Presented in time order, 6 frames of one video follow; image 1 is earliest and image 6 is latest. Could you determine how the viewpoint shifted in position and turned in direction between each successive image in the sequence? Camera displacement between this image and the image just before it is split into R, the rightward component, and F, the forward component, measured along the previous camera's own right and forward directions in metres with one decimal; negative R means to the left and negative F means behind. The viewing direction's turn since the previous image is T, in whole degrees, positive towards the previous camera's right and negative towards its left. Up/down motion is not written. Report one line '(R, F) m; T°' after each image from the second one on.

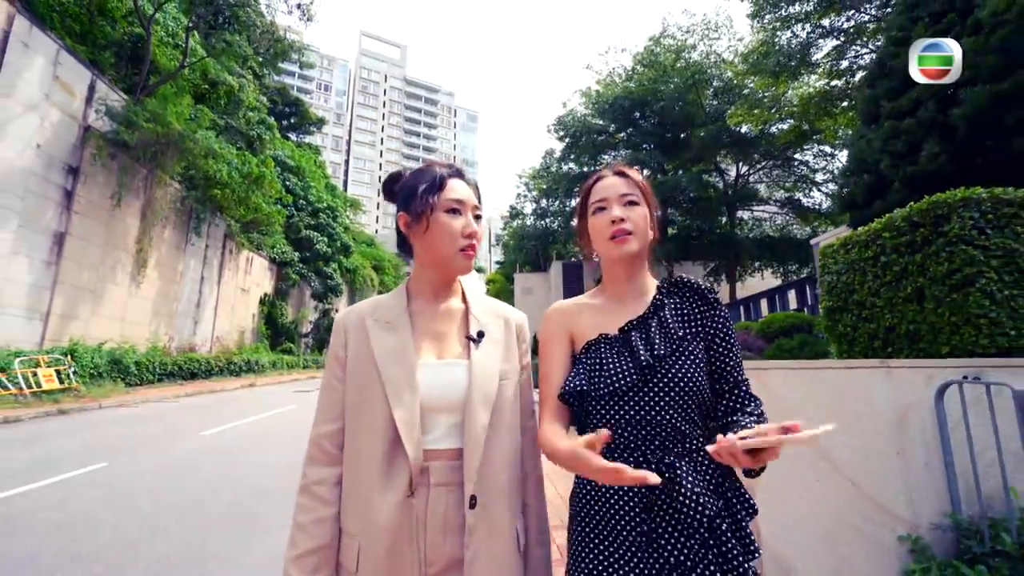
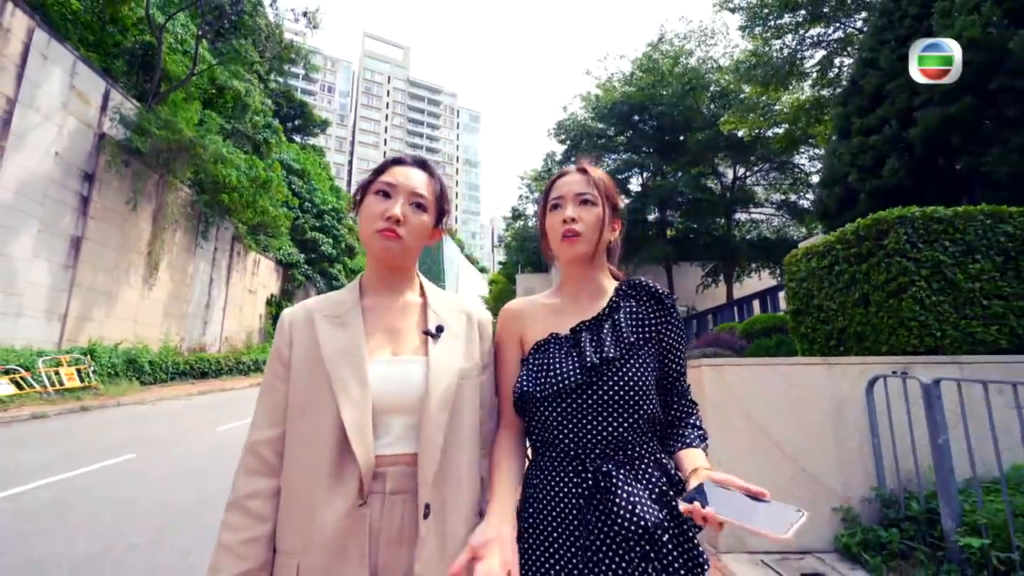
(+0.1, -0.5) m; 0°
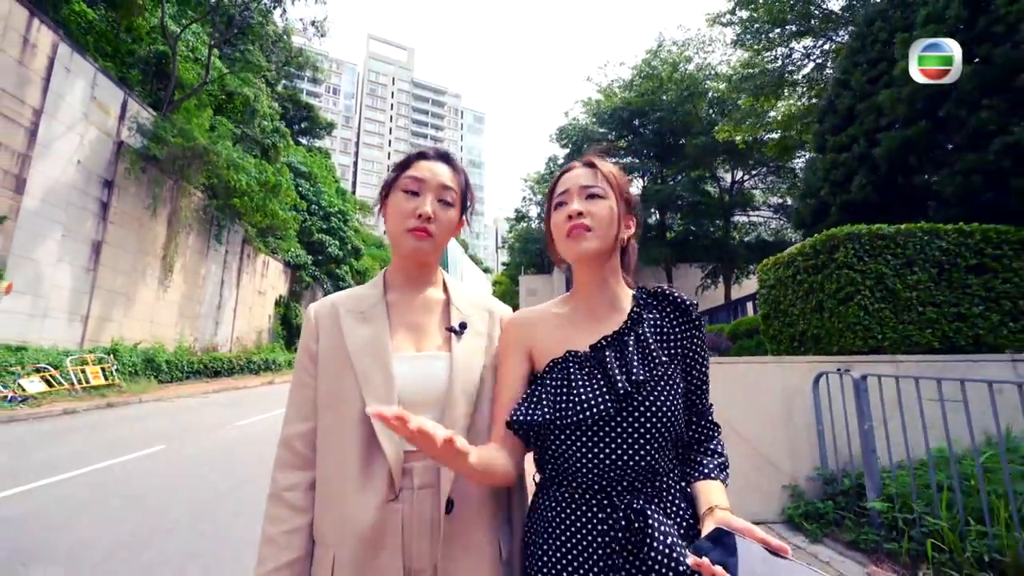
(0.0, -0.6) m; 0°
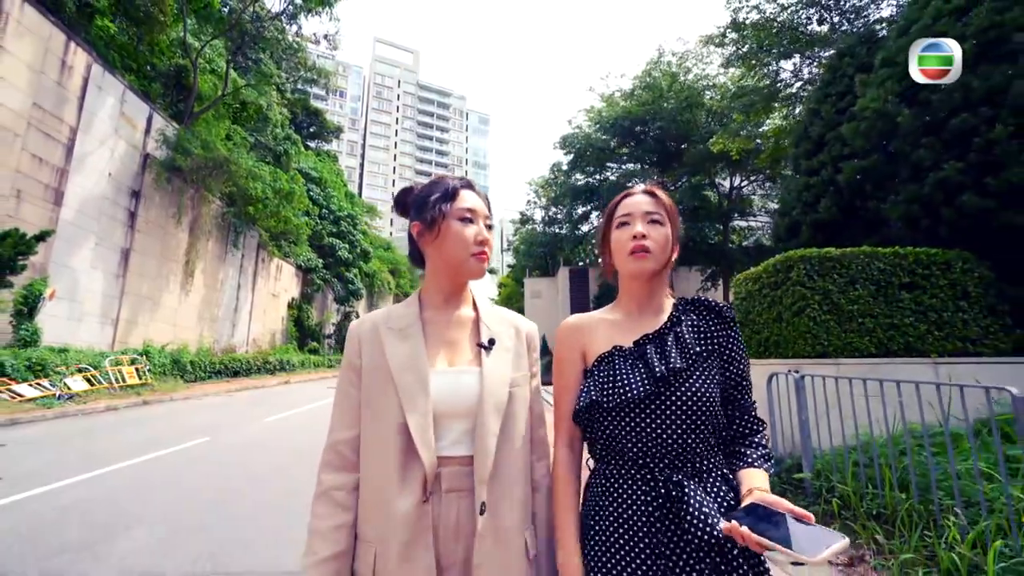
(0.0, -0.8) m; 0°
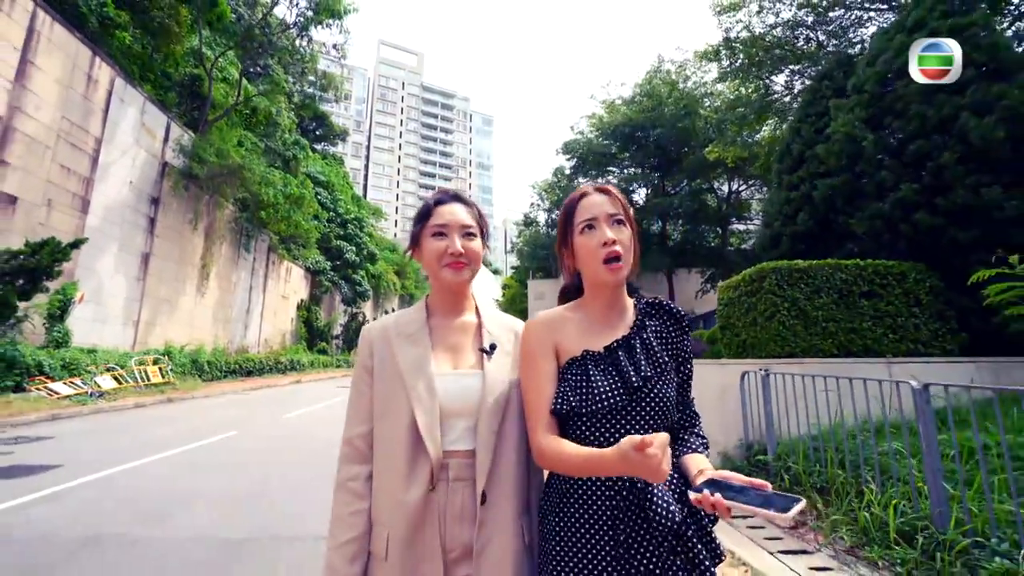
(0.0, -0.7) m; 0°
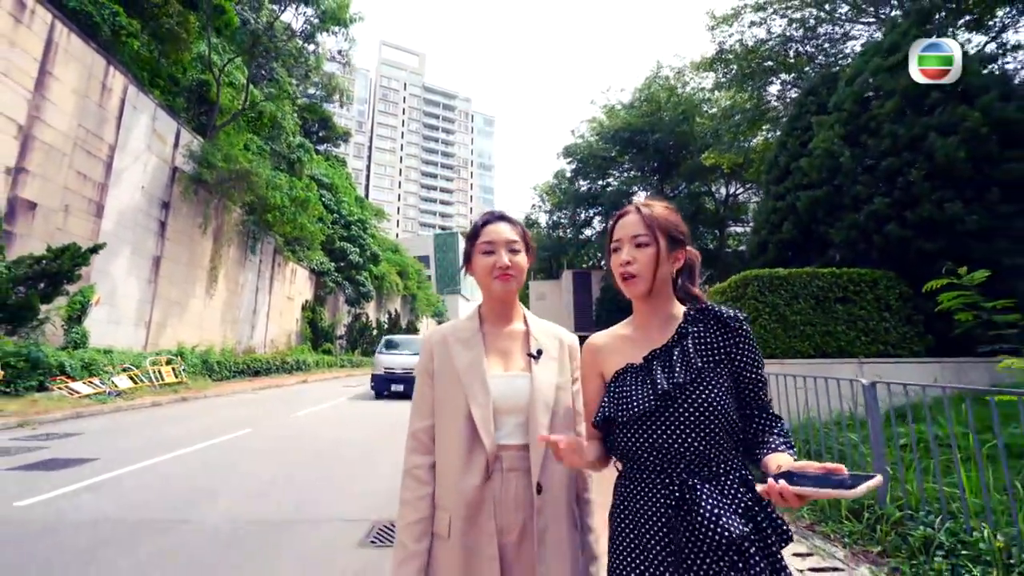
(0.0, -0.5) m; 0°
